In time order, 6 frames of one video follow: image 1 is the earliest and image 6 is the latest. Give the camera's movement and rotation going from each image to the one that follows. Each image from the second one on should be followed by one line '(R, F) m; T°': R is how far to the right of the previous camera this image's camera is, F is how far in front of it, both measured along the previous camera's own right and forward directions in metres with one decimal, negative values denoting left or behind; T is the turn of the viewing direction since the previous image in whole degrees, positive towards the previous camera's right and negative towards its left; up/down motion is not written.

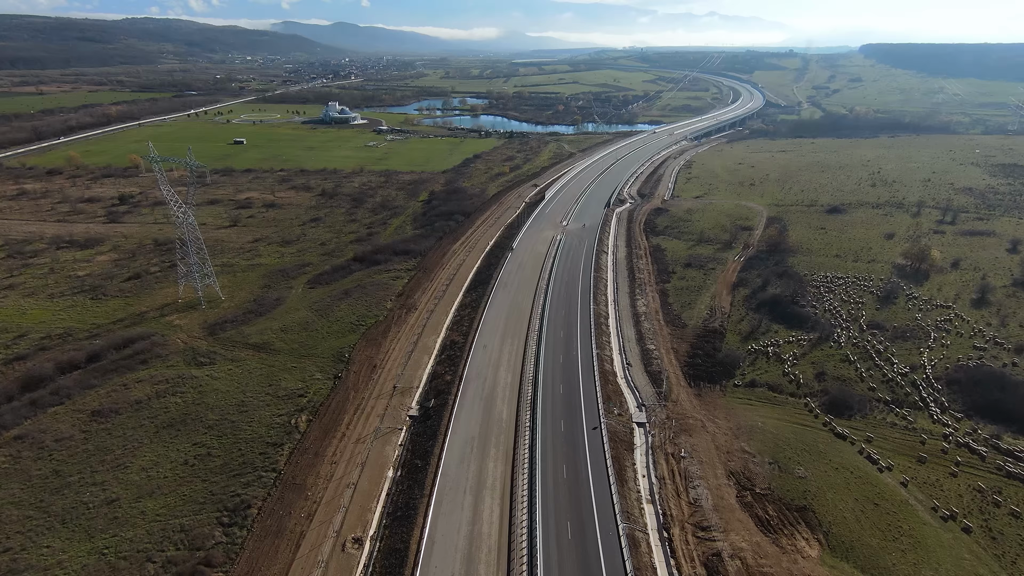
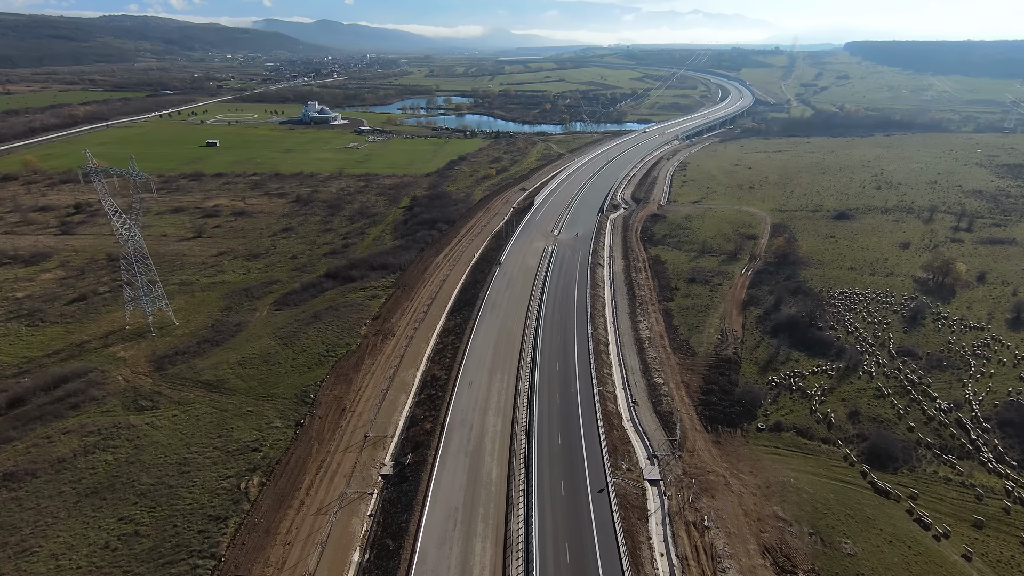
(-0.1, +5.0) m; +1°
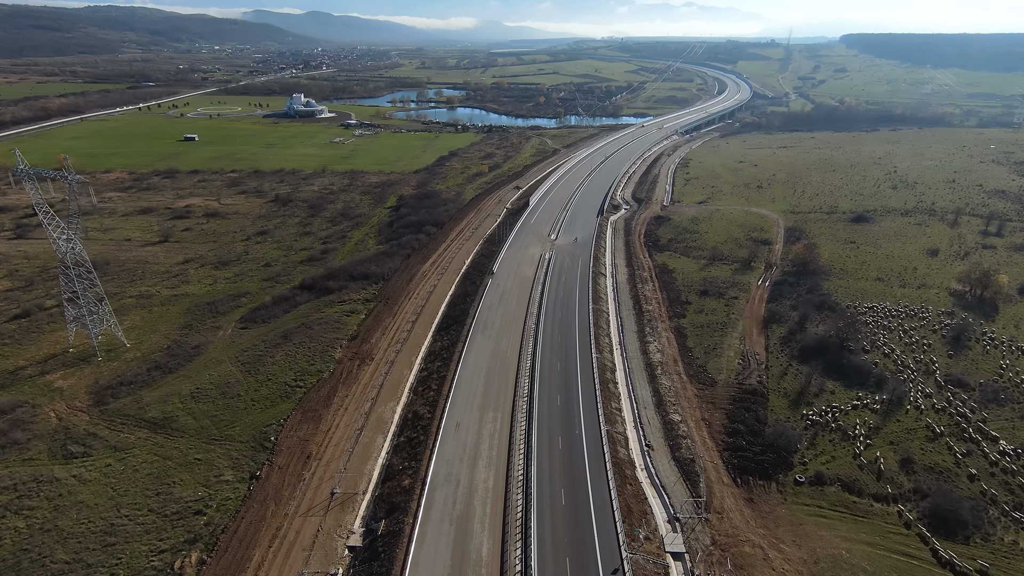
(0.0, +5.0) m; +1°
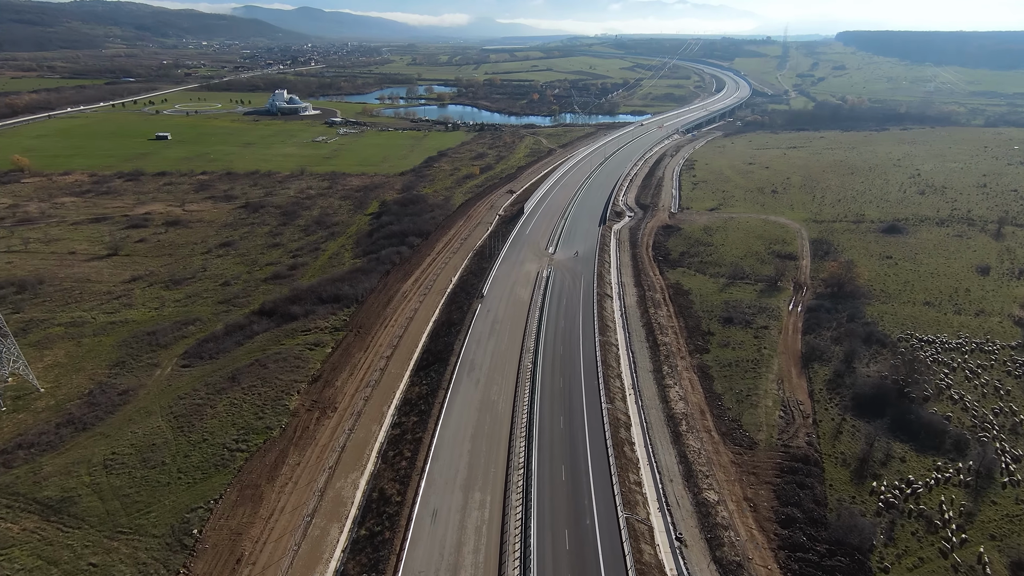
(+0.1, +6.7) m; +1°
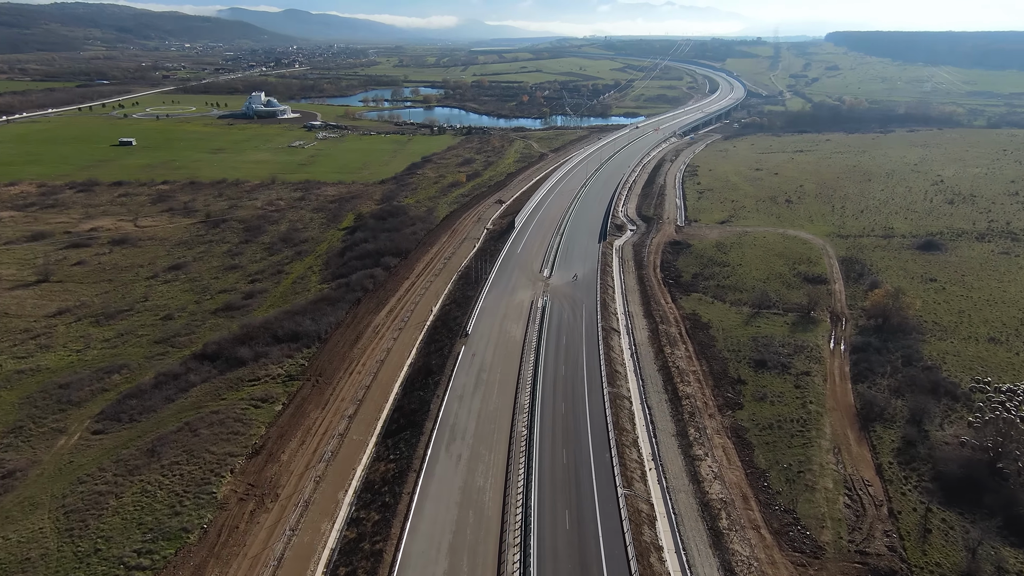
(+0.1, +6.8) m; +1°
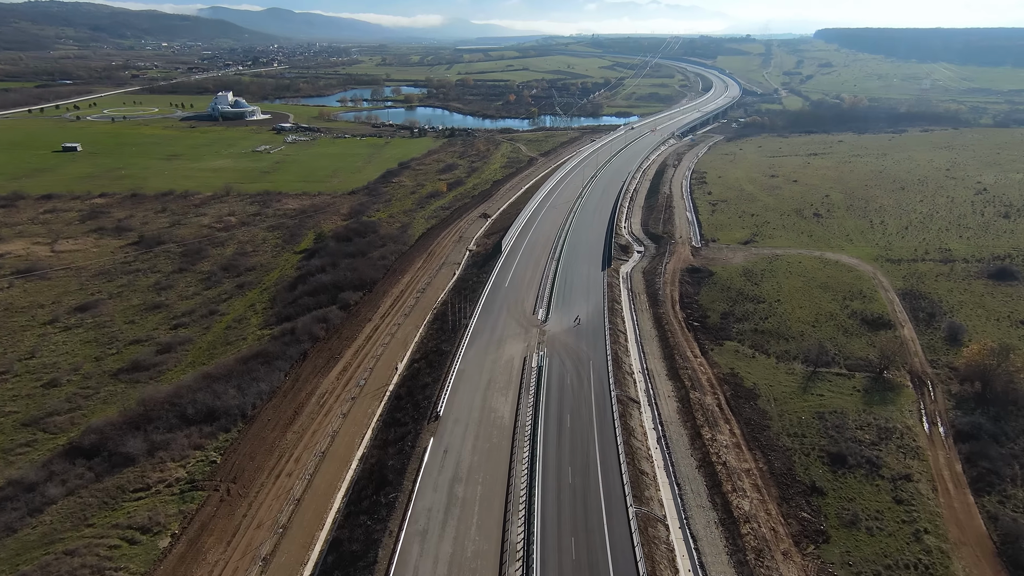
(+0.2, +9.3) m; +1°
